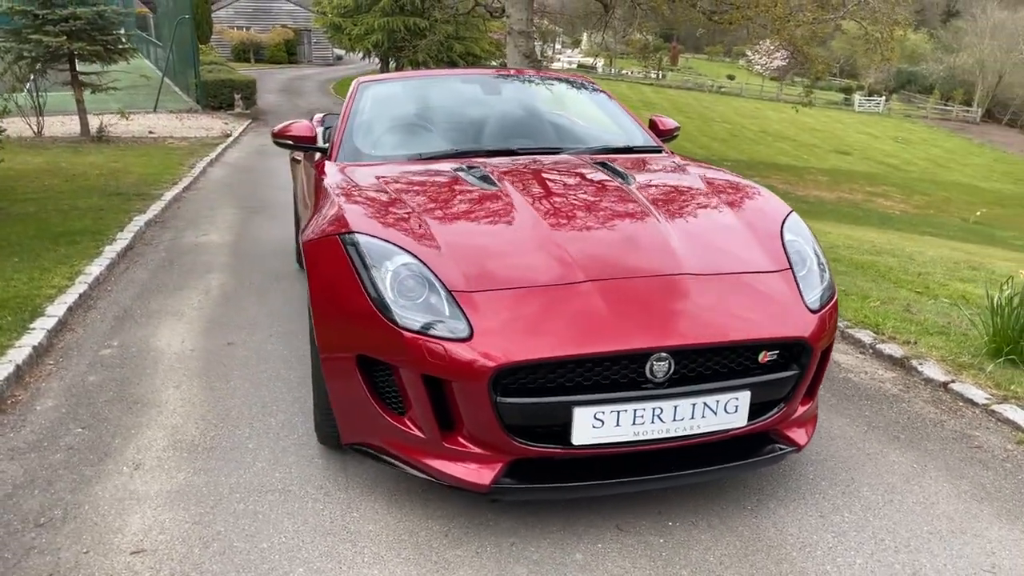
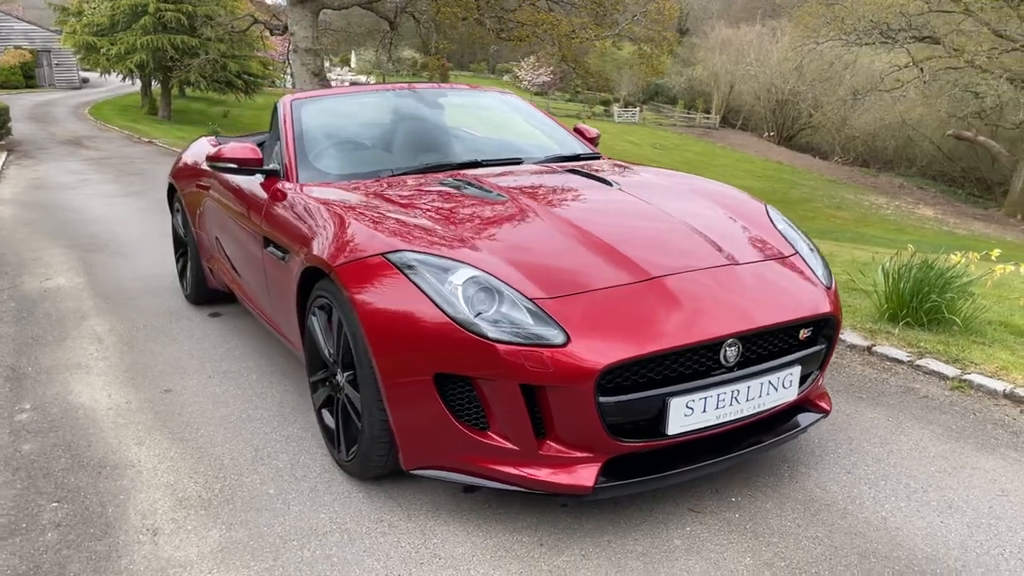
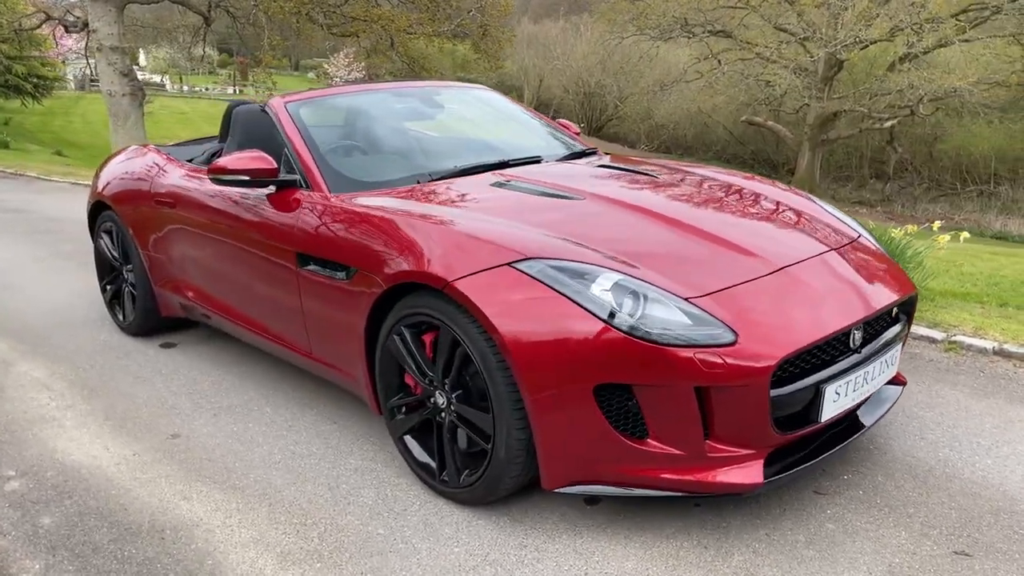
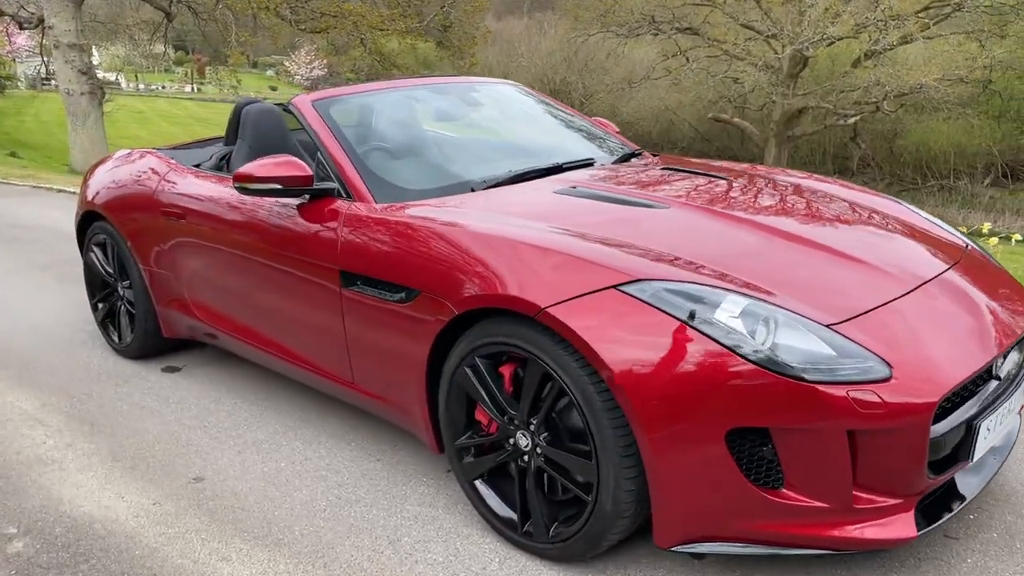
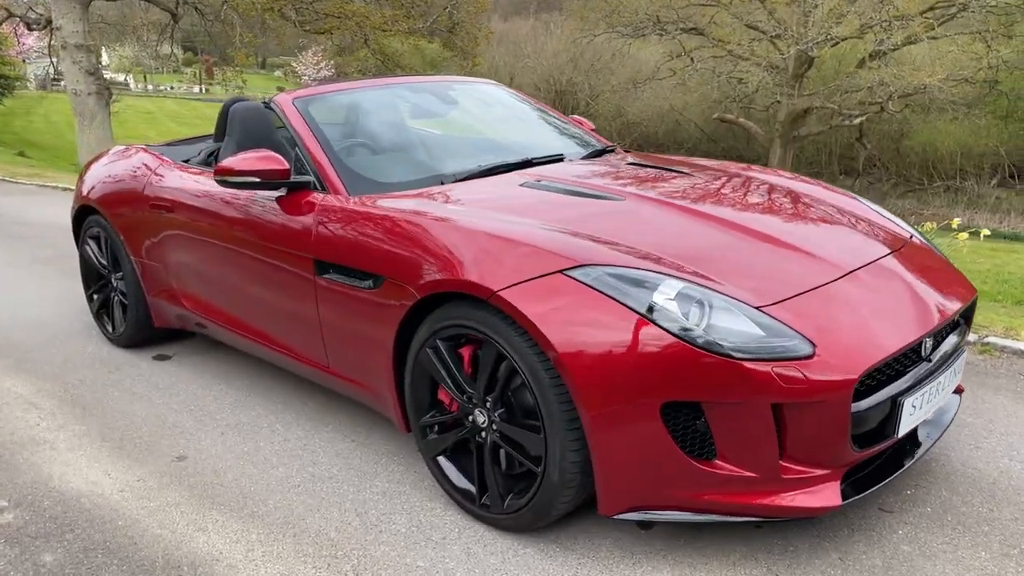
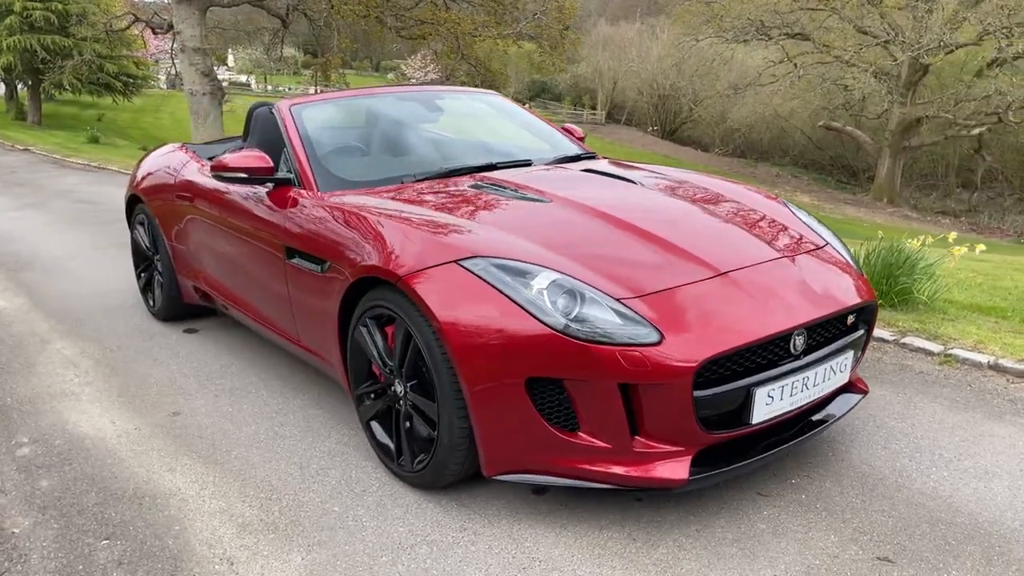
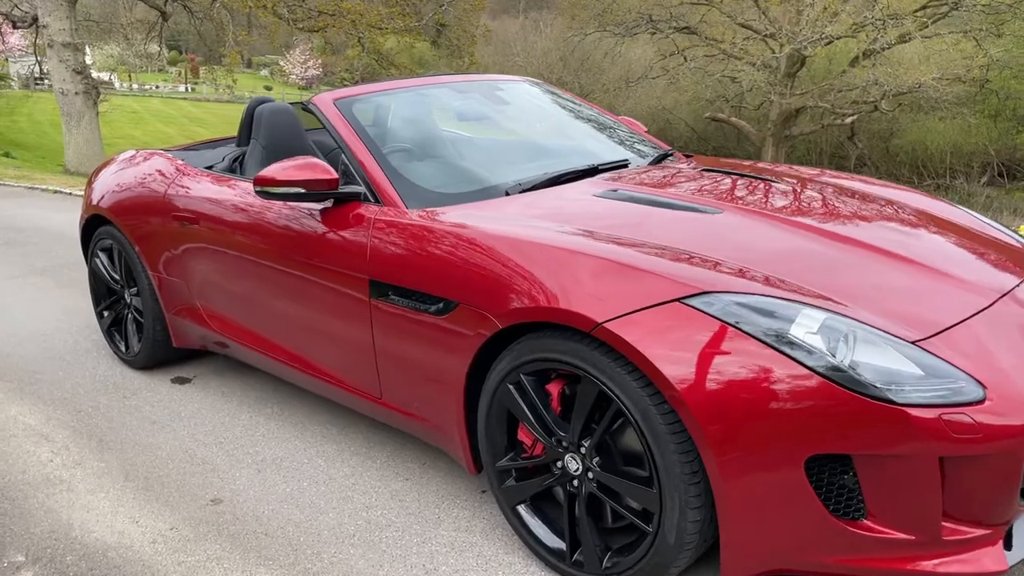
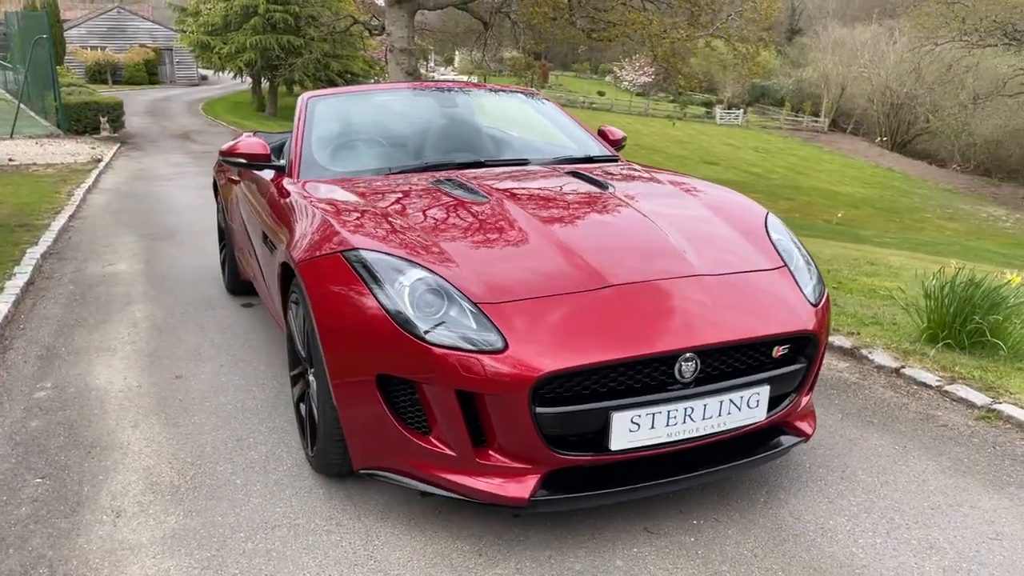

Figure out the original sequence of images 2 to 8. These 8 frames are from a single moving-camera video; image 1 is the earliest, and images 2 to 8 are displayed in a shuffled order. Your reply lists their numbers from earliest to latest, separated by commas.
8, 2, 6, 3, 5, 4, 7
